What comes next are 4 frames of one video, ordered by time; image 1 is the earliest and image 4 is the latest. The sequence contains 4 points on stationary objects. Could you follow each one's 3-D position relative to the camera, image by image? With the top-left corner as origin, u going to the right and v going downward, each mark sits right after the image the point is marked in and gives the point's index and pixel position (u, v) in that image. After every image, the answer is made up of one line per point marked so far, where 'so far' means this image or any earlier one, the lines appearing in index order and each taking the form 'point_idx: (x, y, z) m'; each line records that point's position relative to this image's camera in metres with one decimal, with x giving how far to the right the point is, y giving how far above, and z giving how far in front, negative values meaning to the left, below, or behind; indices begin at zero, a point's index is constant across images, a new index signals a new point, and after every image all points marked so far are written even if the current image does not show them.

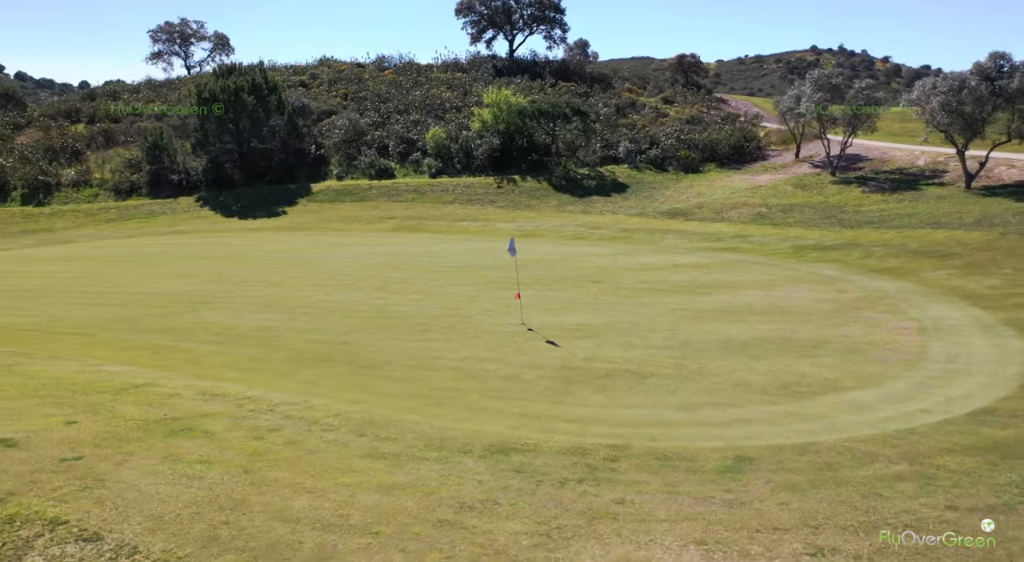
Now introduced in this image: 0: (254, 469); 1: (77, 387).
0: (-2.5, -1.7, +6.0) m
1: (-6.0, -1.5, +9.2) m
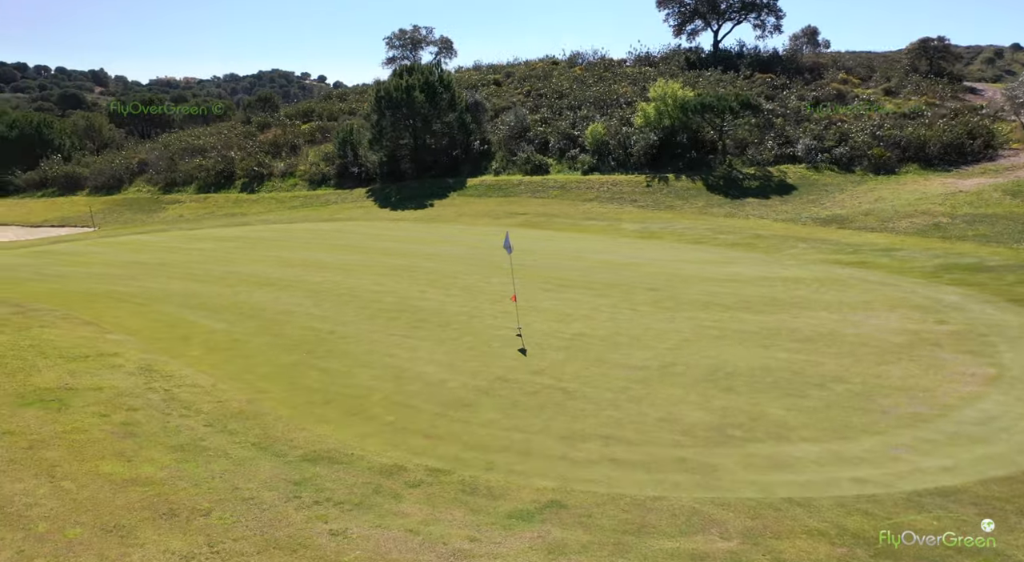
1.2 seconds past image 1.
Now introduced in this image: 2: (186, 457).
0: (-4.5, -1.5, +6.2) m
1: (-7.0, -1.1, +10.2) m
2: (-3.1, -1.7, +6.3) m
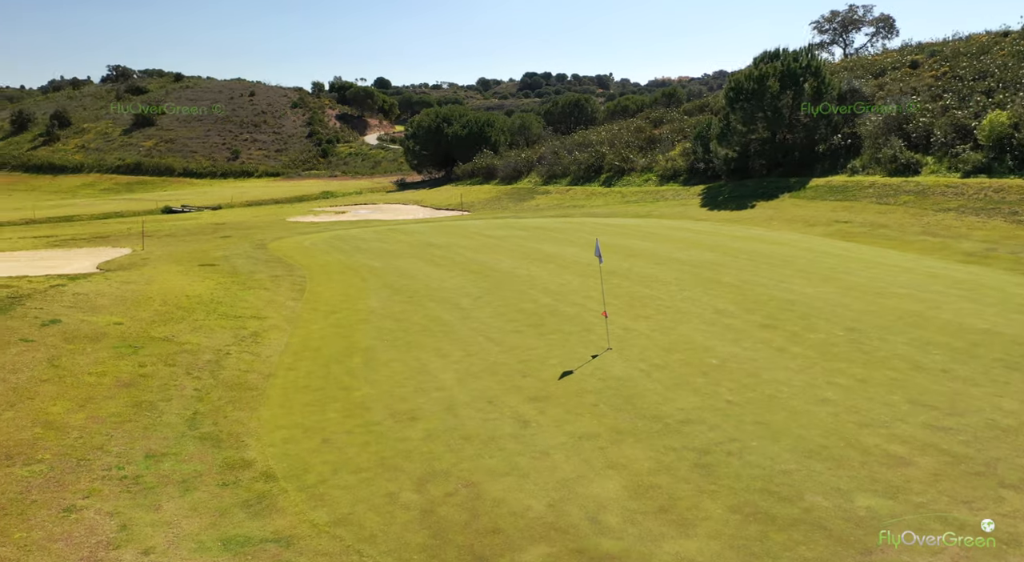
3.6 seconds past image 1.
0: (-5.6, -1.2, +8.2) m
1: (-5.8, -0.6, +12.9) m
2: (-4.4, -1.5, +7.6) m
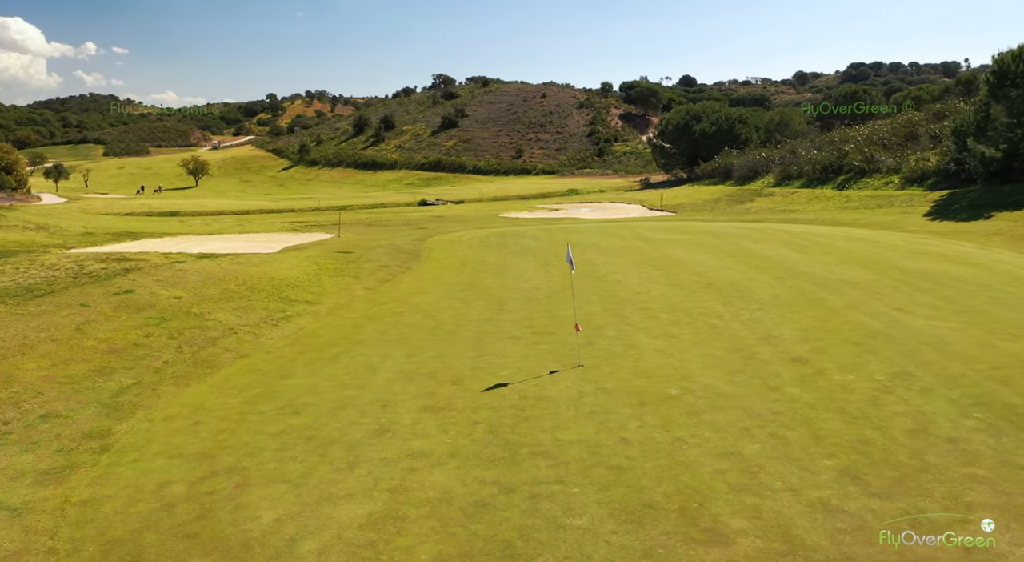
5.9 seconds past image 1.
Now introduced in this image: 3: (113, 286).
0: (-6.8, -0.9, +10.0) m
1: (-5.3, -0.3, +14.4) m
2: (-5.8, -1.2, +9.0) m
3: (-8.1, -0.1, +13.6) m
